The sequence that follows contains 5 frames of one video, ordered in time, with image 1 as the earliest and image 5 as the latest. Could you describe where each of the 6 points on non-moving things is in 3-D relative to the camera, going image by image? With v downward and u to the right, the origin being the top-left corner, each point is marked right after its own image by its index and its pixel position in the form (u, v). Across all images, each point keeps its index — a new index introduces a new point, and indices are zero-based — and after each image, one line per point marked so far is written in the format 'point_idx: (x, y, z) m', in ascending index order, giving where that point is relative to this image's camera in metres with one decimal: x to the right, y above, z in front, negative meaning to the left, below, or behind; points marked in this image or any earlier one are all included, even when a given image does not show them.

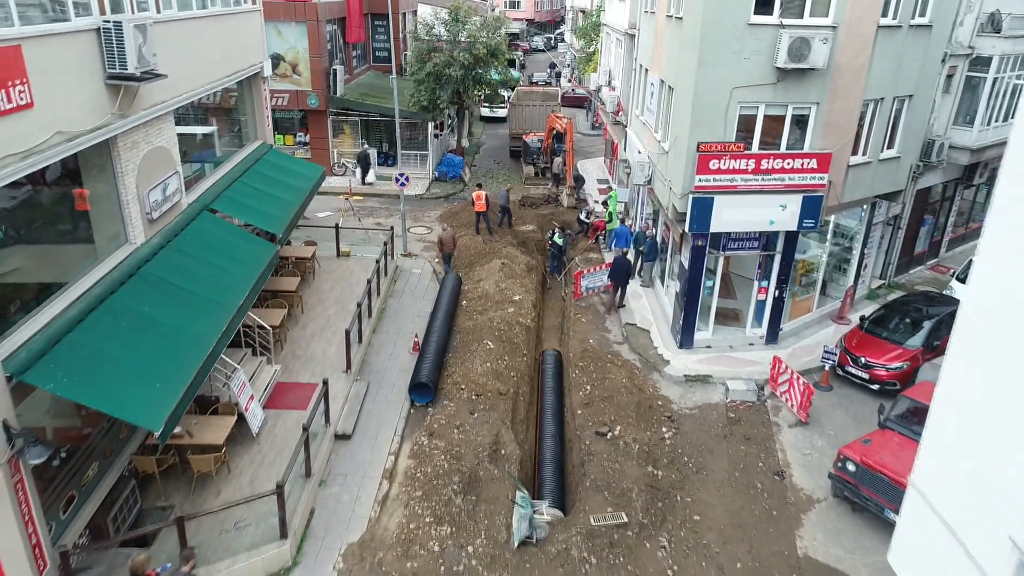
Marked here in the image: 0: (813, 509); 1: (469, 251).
0: (+2.8, -2.1, +10.1) m
1: (-0.7, +0.6, +18.5) m
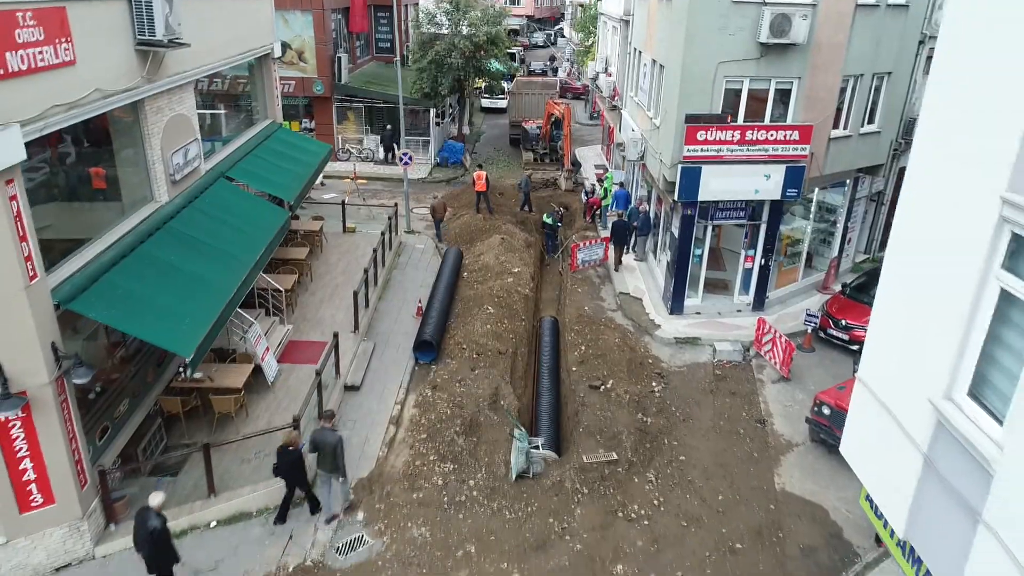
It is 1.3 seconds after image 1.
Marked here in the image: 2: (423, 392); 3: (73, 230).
0: (+2.8, -1.6, +10.8) m
1: (-0.7, +1.1, +19.2) m
2: (-1.0, -1.1, +11.9) m
3: (-3.3, +0.4, +8.3) m
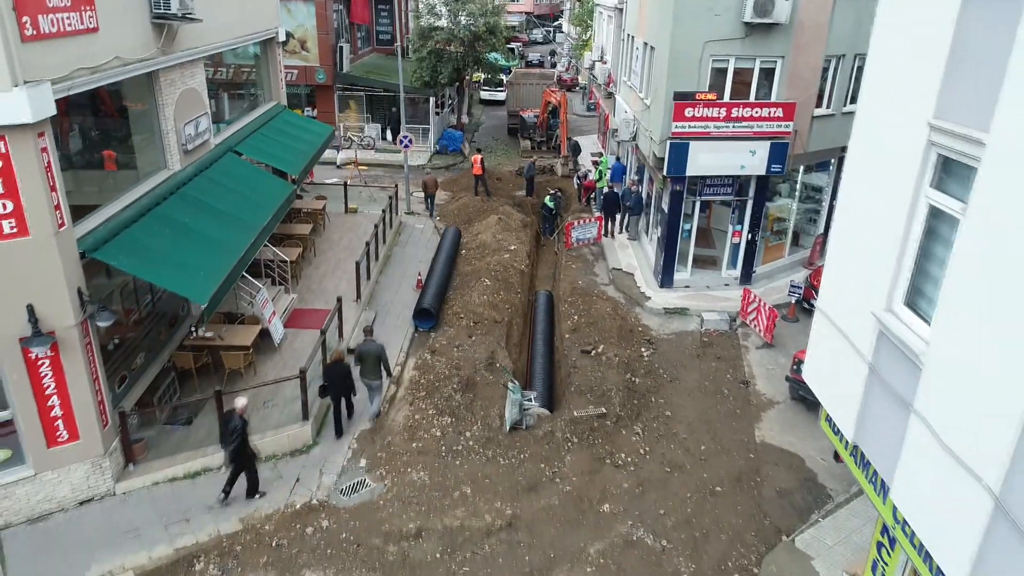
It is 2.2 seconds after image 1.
0: (+2.7, -1.3, +11.4) m
1: (-0.8, +1.4, +19.8) m
2: (-1.0, -0.8, +12.5) m
3: (-3.4, +0.8, +8.8) m
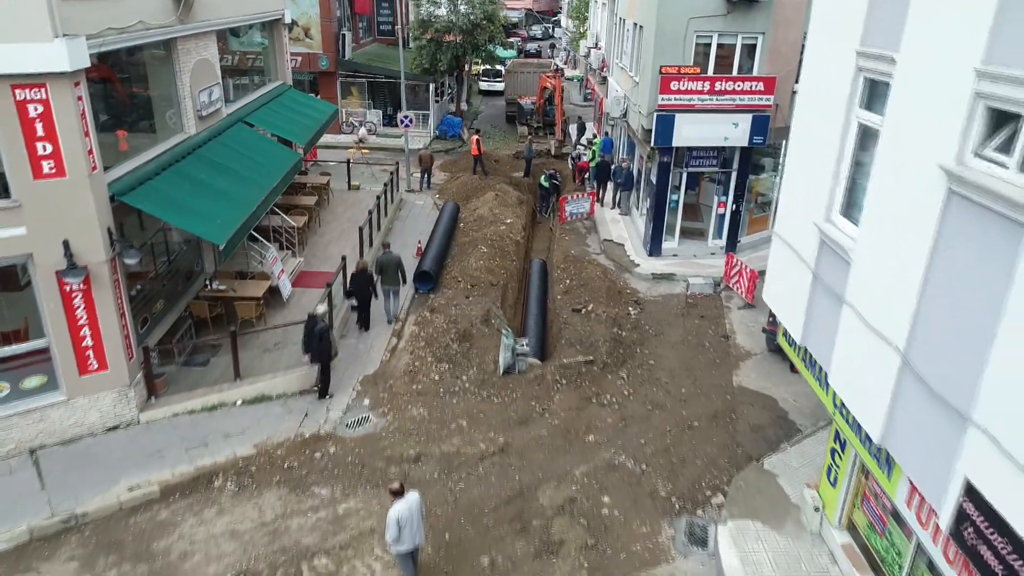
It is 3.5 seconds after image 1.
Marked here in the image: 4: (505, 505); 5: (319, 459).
0: (+2.7, -0.8, +12.1) m
1: (-0.9, +1.9, +20.5) m
2: (-1.1, -0.3, +13.3) m
3: (-3.5, +1.3, +9.6) m
4: (-0.1, -1.7, +8.5) m
5: (-1.6, -1.4, +9.2) m
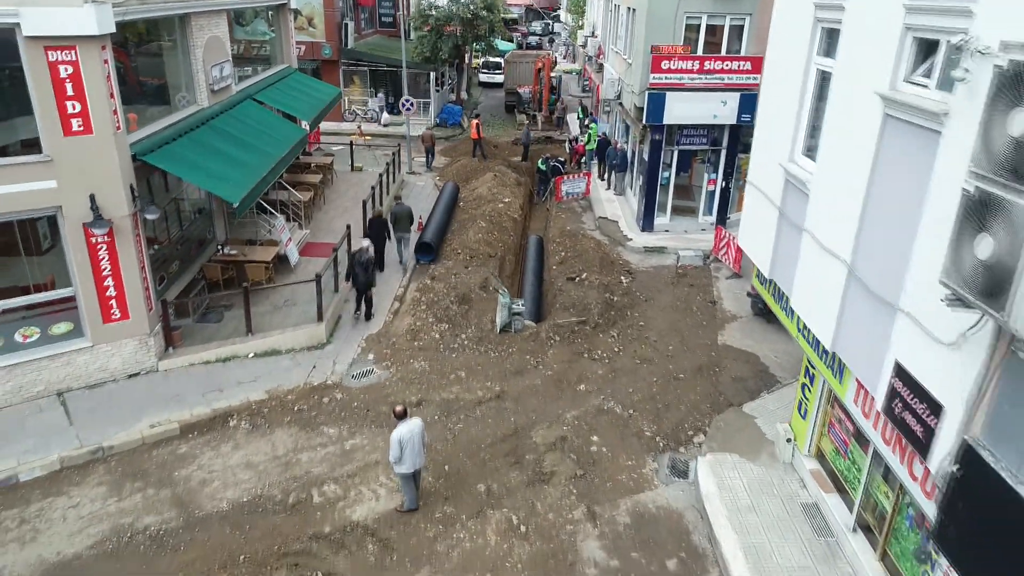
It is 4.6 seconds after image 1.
0: (+2.6, -0.4, +12.8) m
1: (-0.9, +2.3, +21.2) m
2: (-1.1, +0.1, +13.9) m
3: (-3.5, +1.7, +10.2) m
4: (-0.1, -1.3, +9.1) m
5: (-1.7, -1.0, +9.9) m
